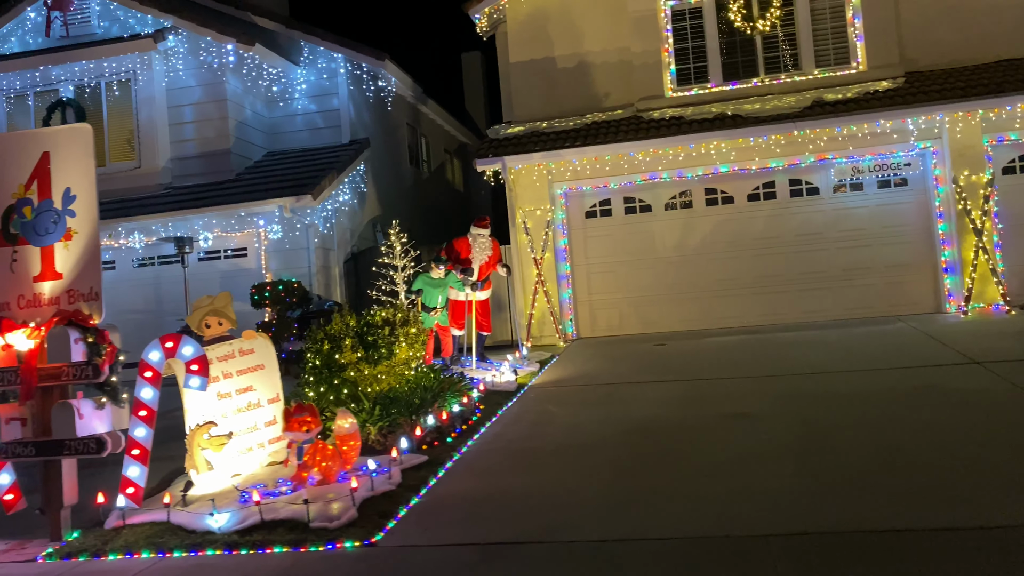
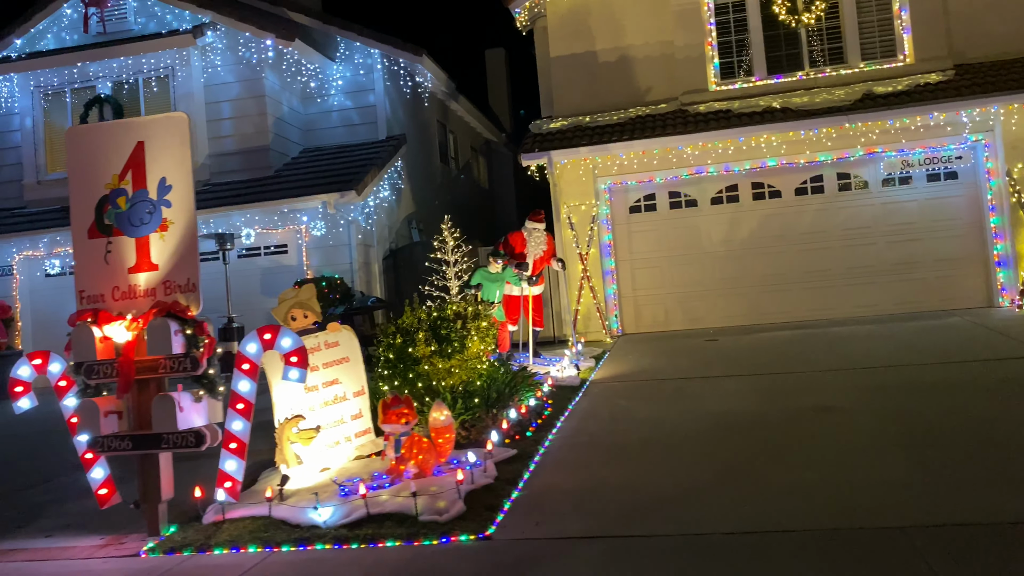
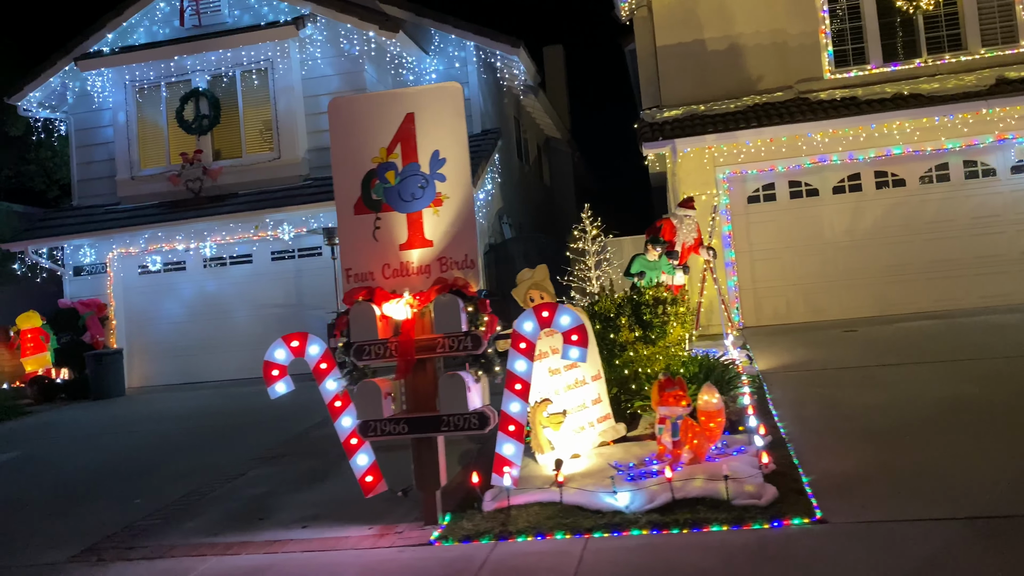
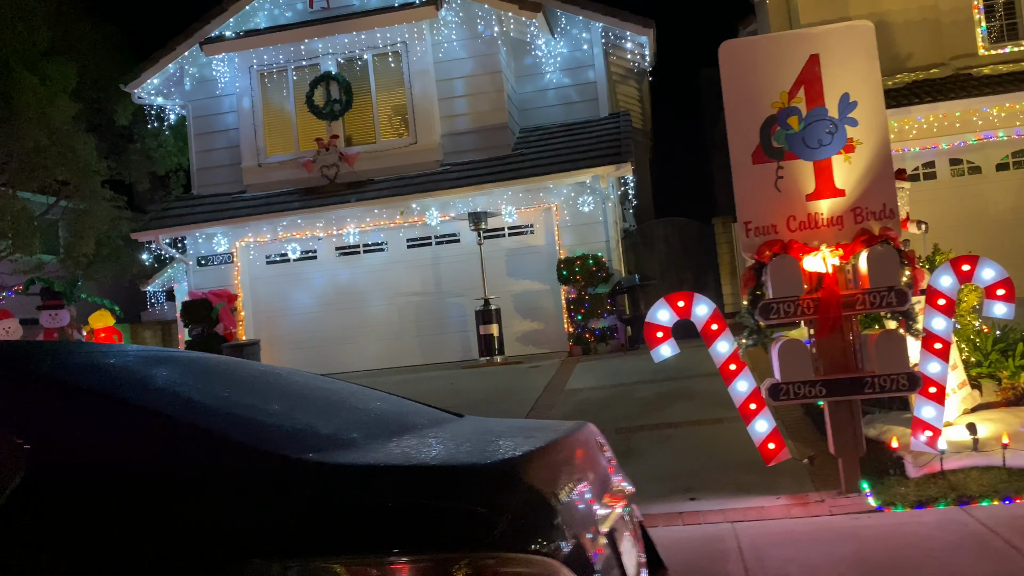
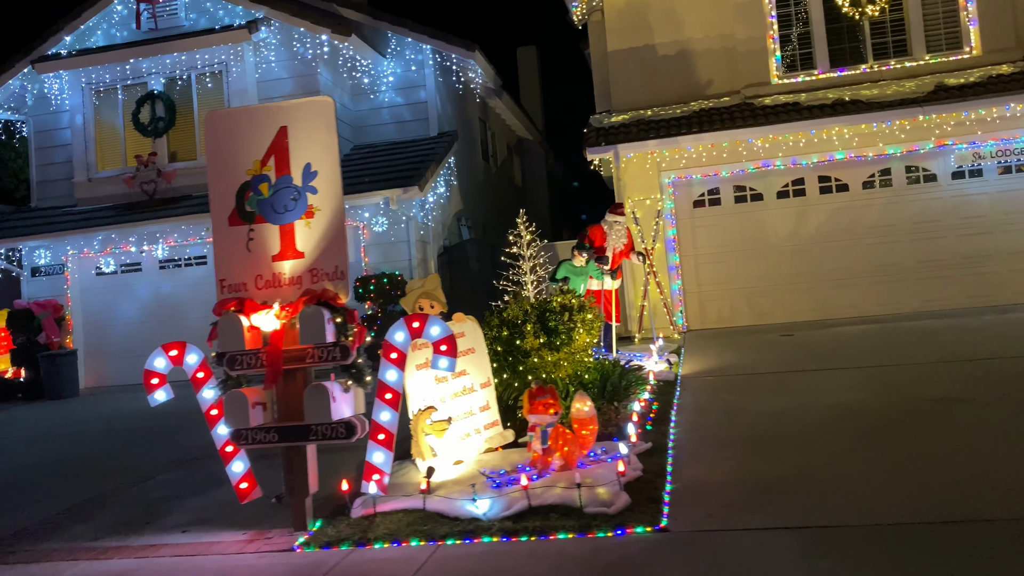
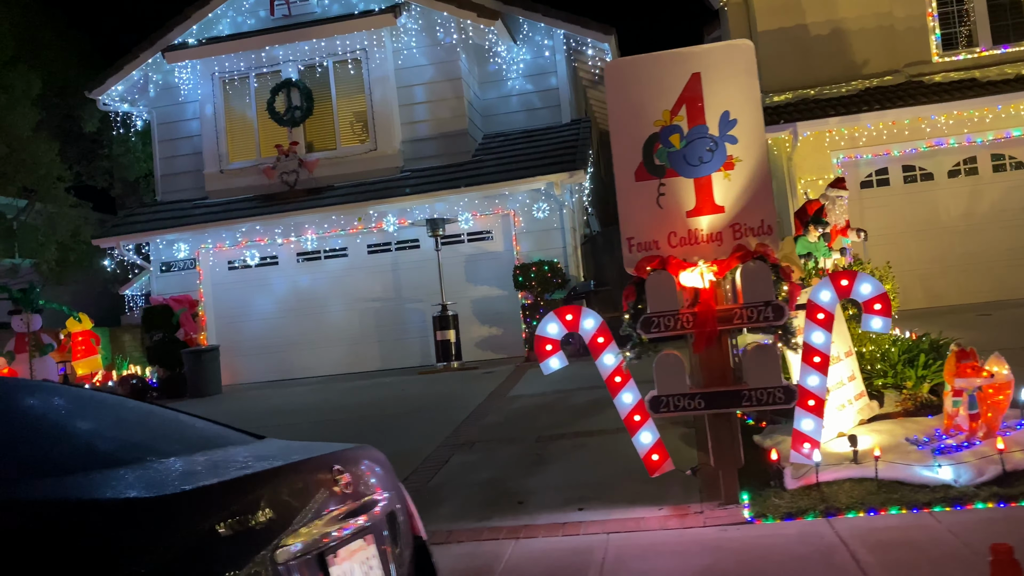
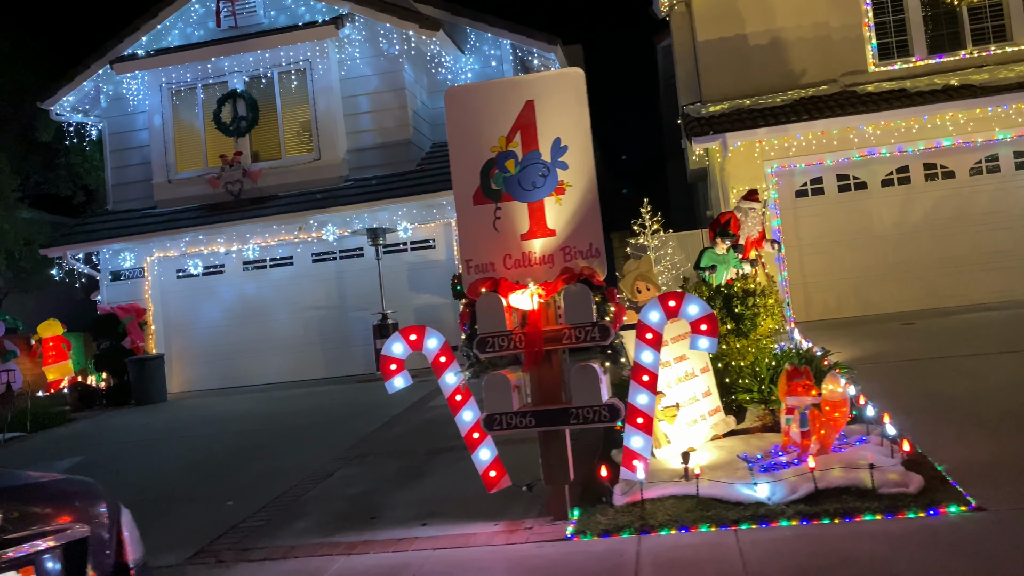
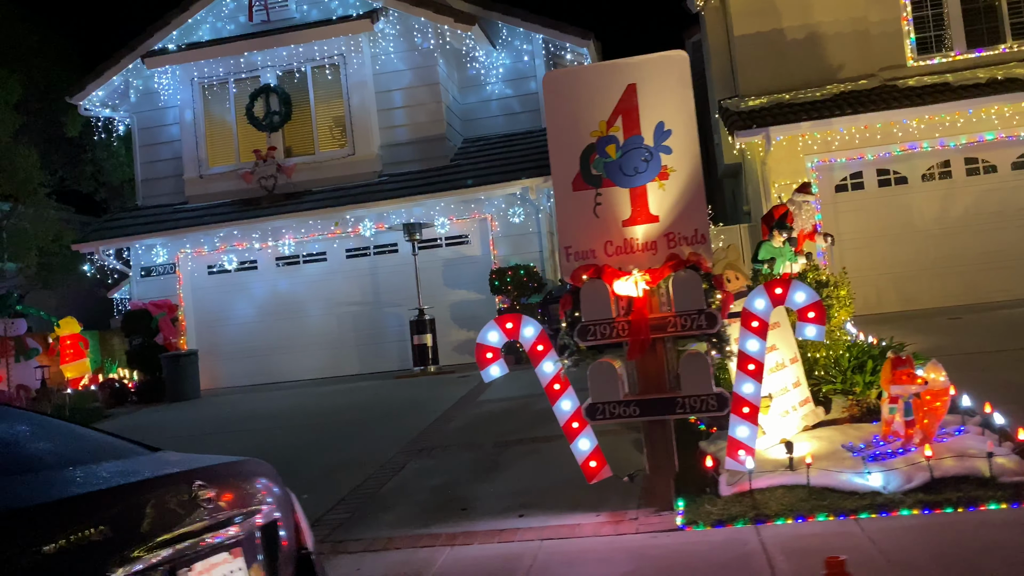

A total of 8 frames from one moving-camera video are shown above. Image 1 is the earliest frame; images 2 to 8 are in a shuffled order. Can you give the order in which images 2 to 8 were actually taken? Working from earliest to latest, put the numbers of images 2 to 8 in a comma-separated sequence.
2, 5, 3, 7, 8, 6, 4
